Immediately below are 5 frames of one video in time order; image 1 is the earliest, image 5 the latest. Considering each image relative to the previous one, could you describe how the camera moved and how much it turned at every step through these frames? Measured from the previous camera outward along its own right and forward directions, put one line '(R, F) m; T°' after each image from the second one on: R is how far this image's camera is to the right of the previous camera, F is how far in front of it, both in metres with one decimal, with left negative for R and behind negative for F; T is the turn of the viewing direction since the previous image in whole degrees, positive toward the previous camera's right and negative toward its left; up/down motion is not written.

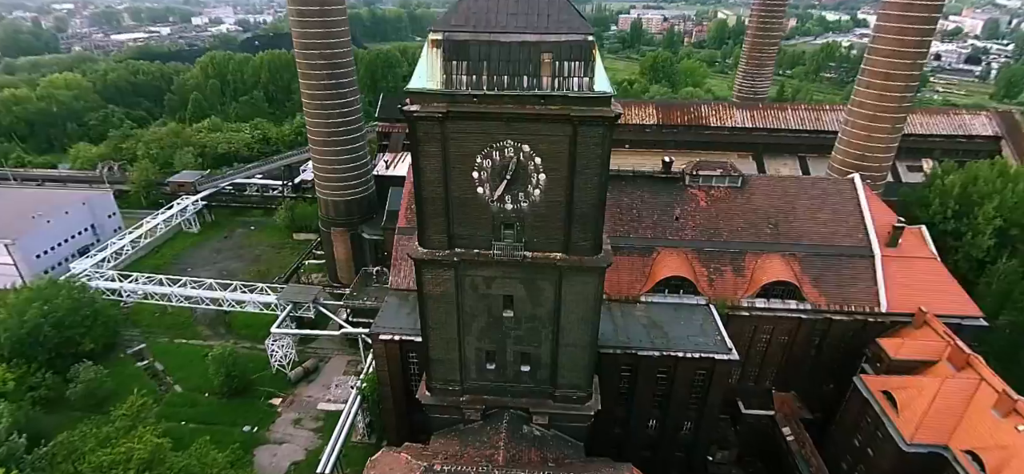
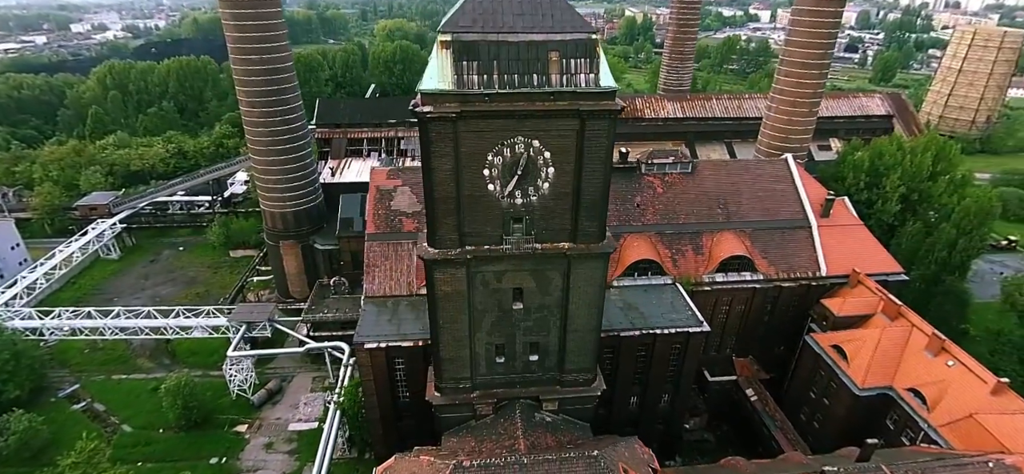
(-2.8, -0.3) m; +8°
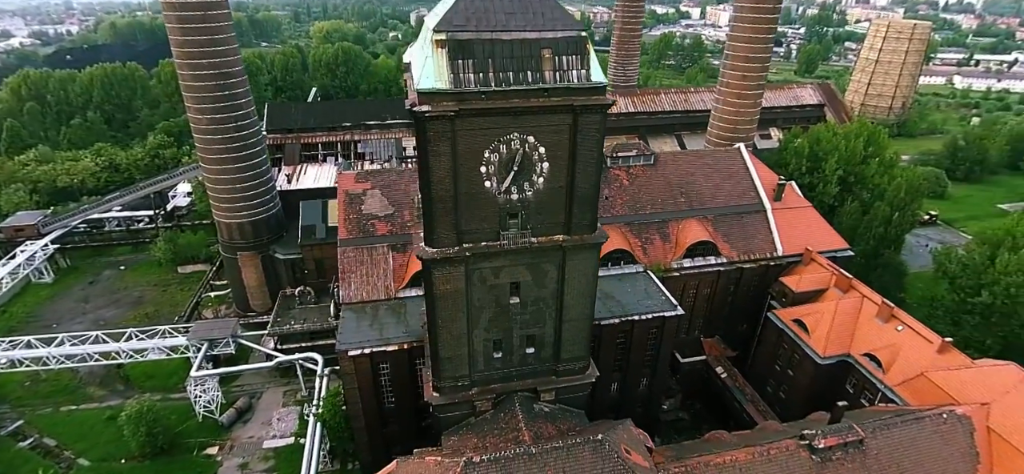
(-1.7, -0.2) m; +6°
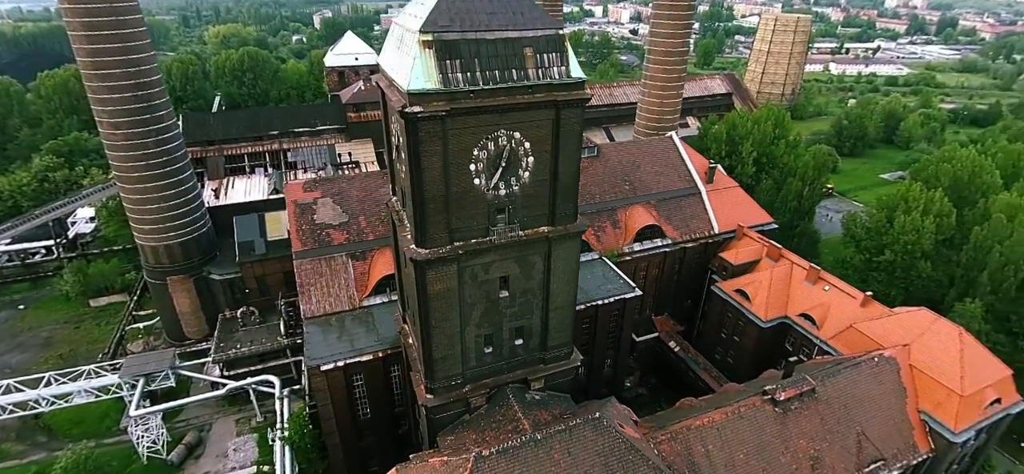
(-2.3, -0.2) m; +9°
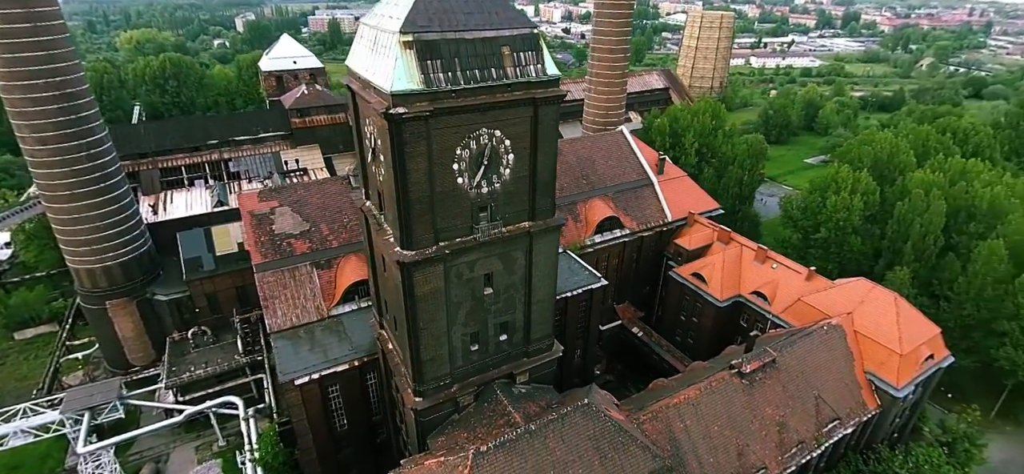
(-1.4, -0.2) m; +6°
